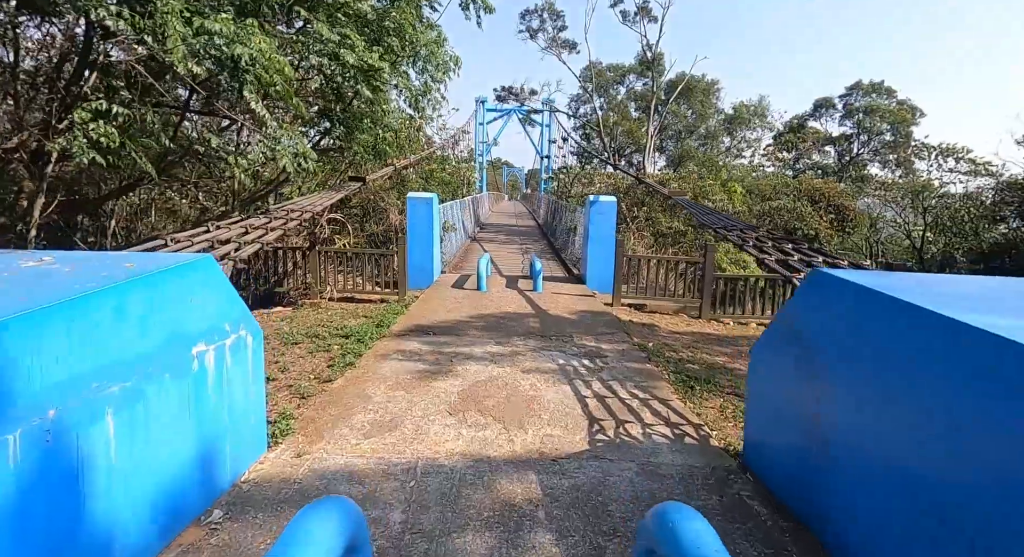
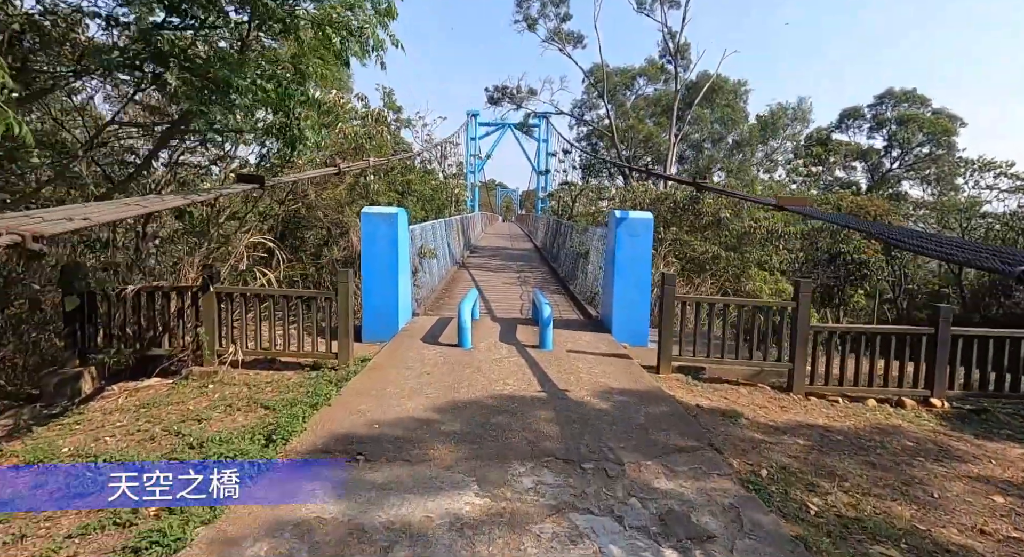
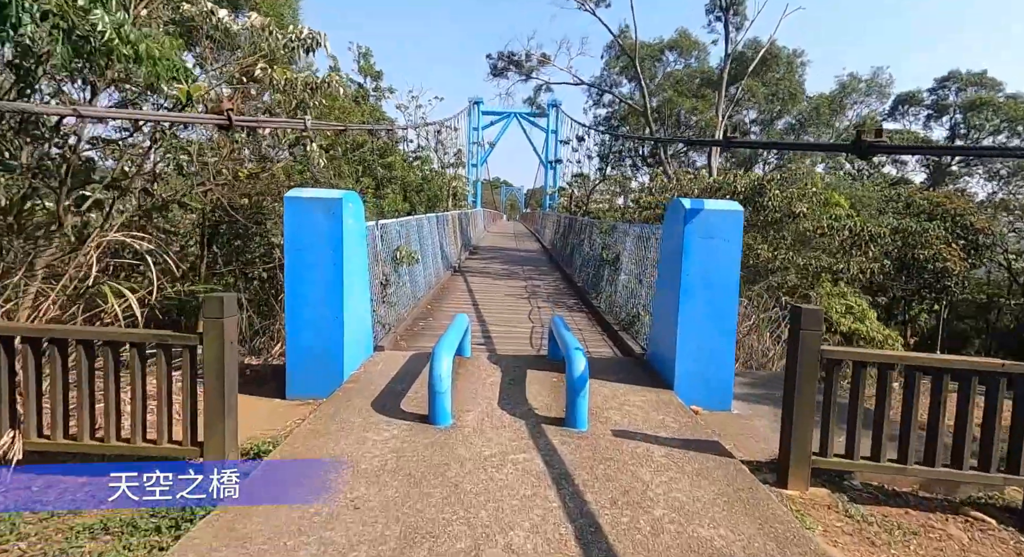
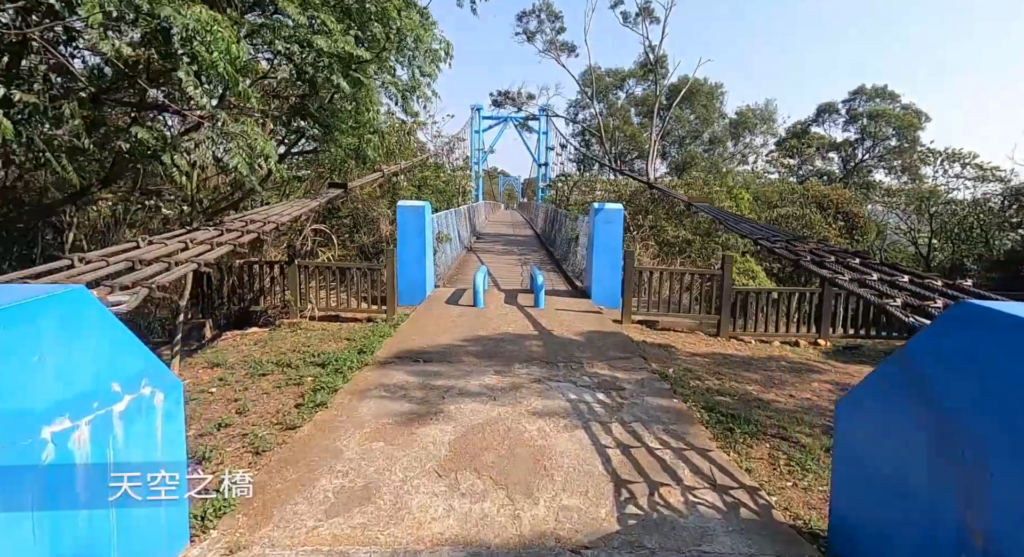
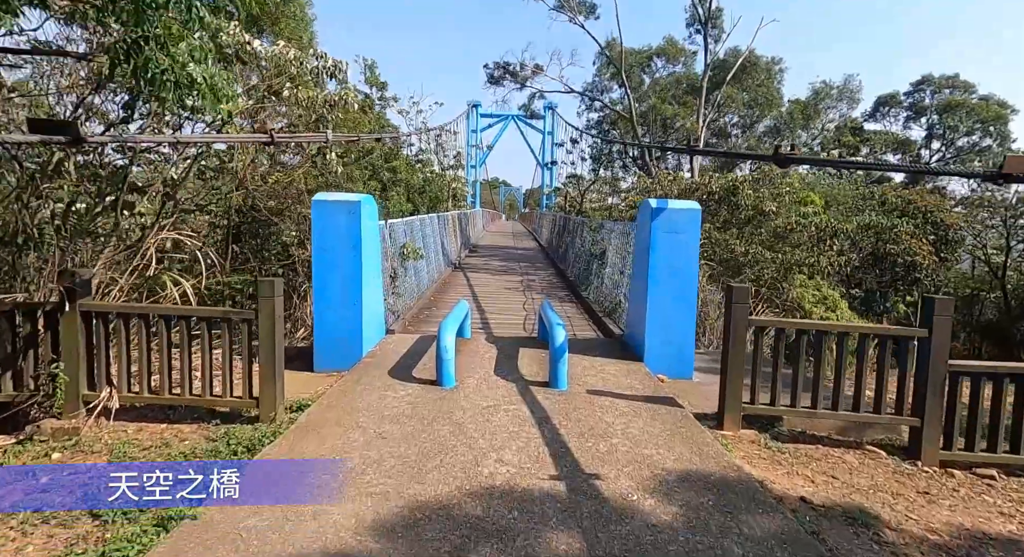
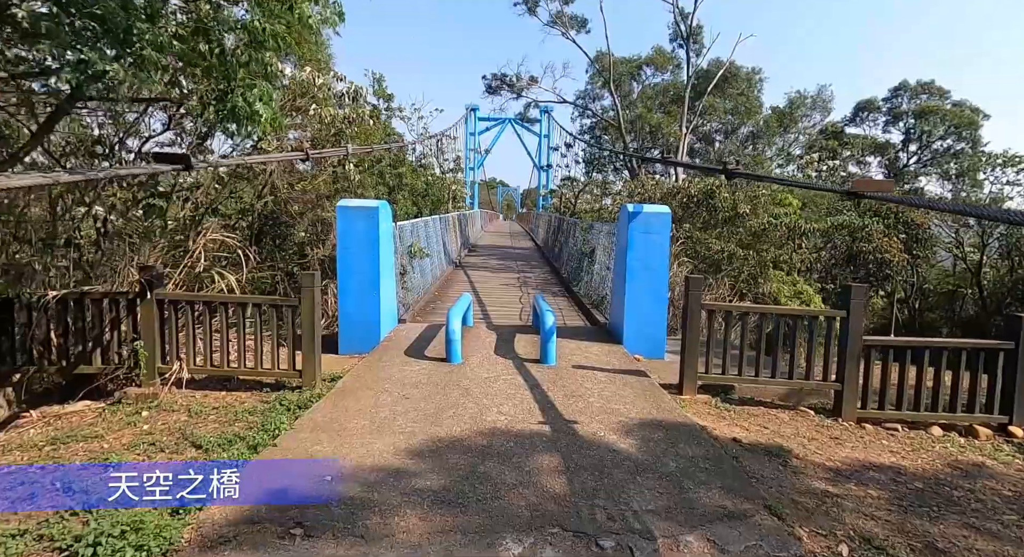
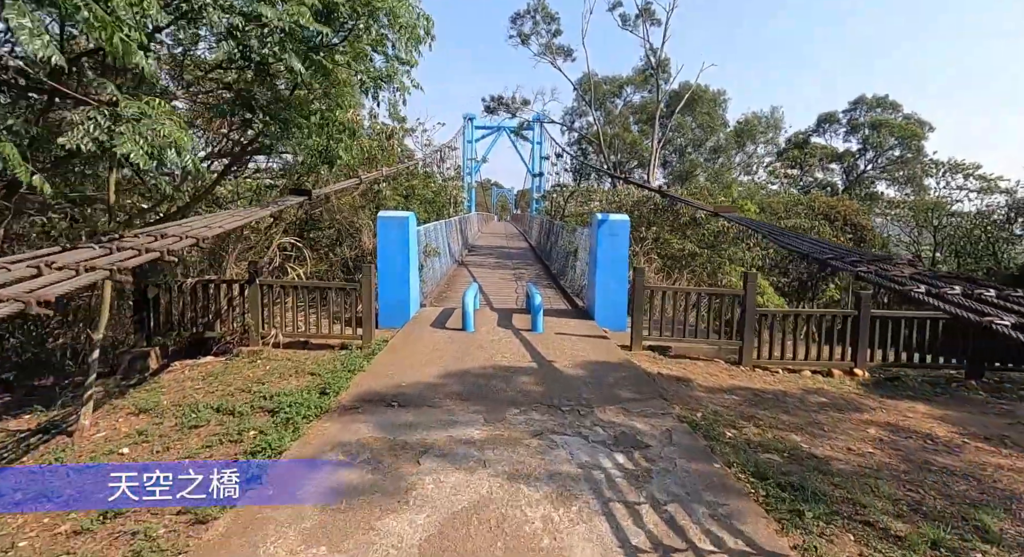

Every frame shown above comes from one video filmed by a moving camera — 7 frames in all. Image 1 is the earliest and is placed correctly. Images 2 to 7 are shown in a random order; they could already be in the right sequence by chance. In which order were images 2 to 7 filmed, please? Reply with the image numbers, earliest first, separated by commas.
4, 7, 2, 6, 5, 3
